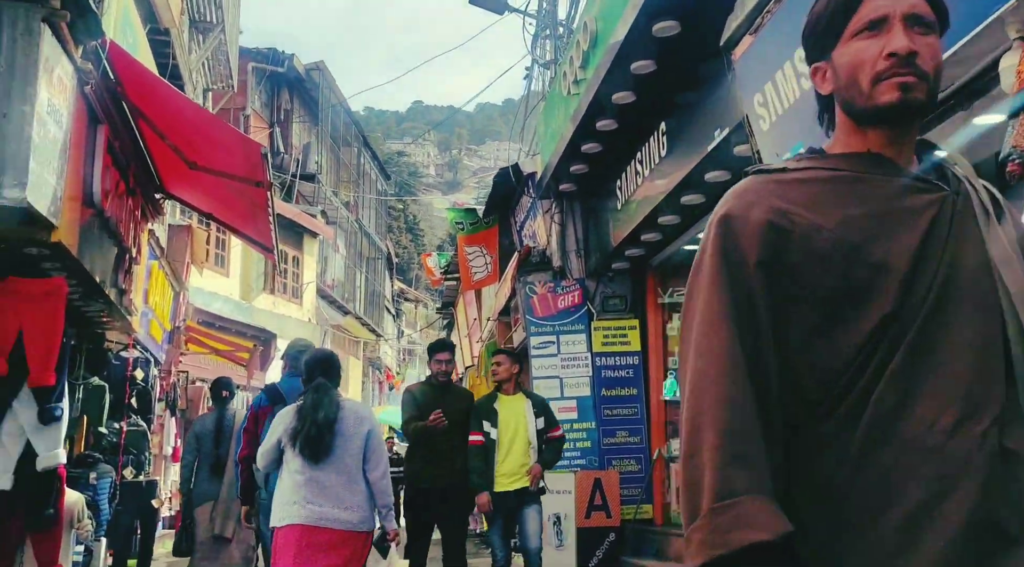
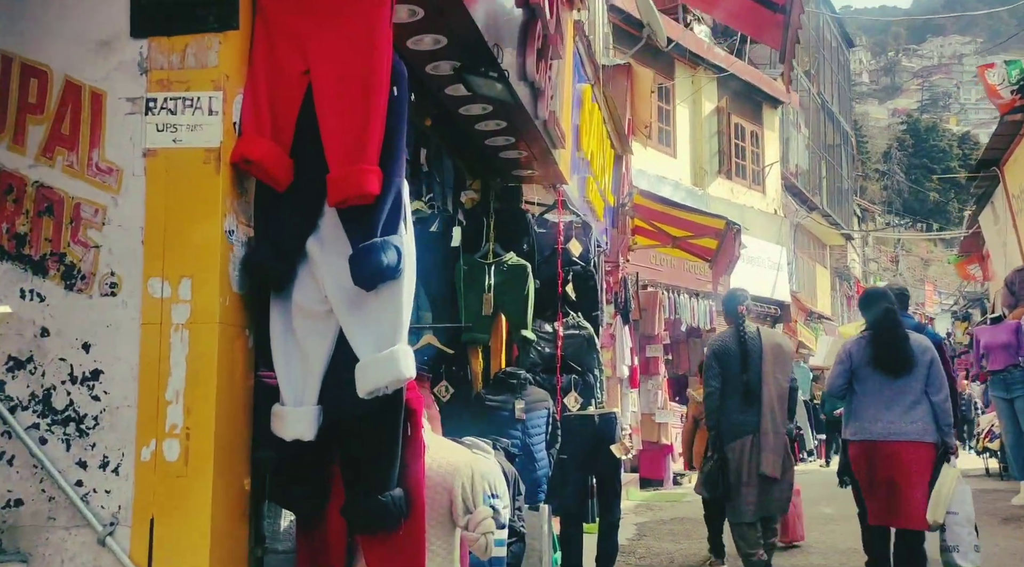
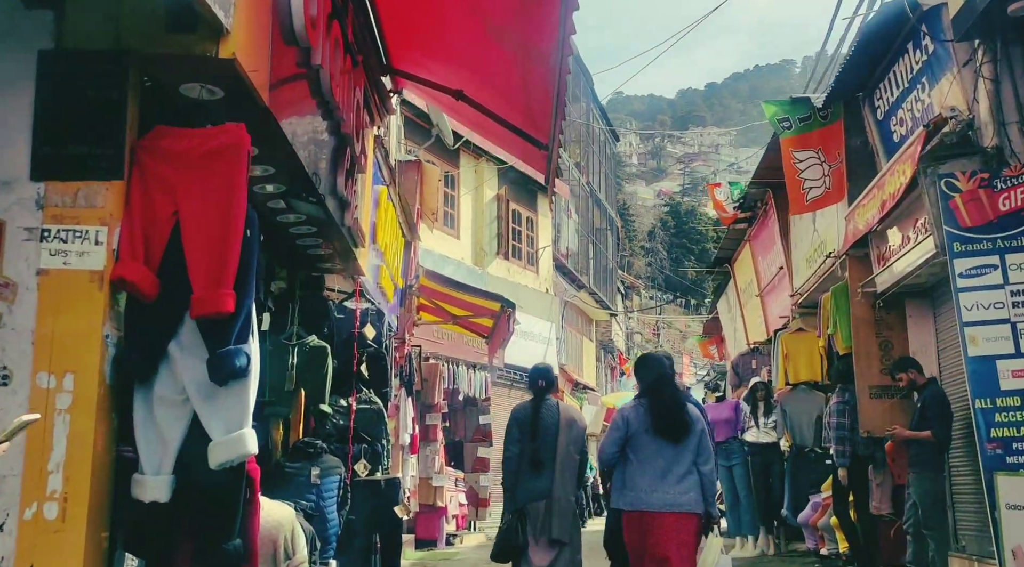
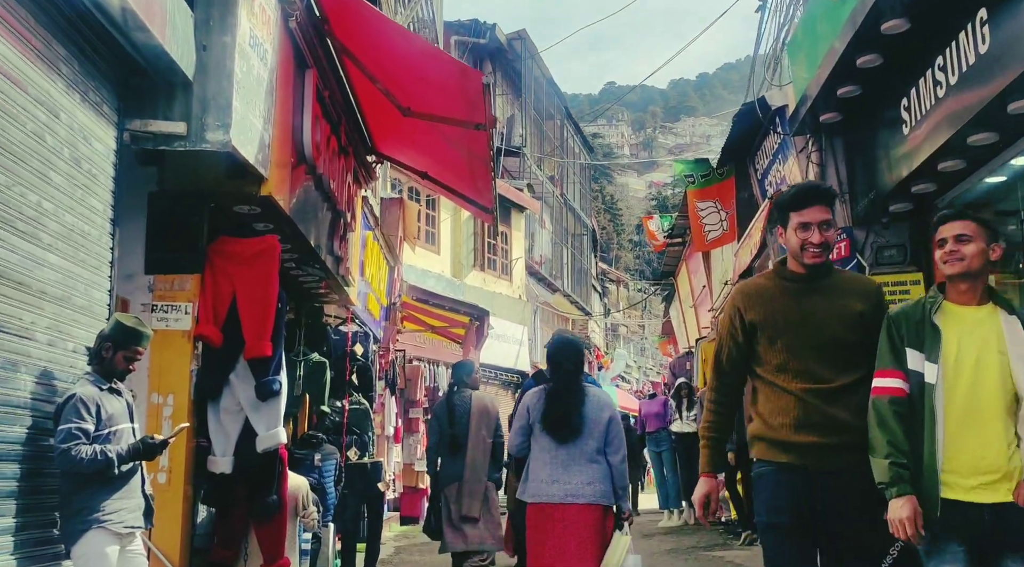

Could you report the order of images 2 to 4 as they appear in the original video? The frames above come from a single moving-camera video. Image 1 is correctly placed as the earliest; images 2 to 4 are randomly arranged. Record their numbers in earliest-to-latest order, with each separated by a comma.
4, 3, 2
